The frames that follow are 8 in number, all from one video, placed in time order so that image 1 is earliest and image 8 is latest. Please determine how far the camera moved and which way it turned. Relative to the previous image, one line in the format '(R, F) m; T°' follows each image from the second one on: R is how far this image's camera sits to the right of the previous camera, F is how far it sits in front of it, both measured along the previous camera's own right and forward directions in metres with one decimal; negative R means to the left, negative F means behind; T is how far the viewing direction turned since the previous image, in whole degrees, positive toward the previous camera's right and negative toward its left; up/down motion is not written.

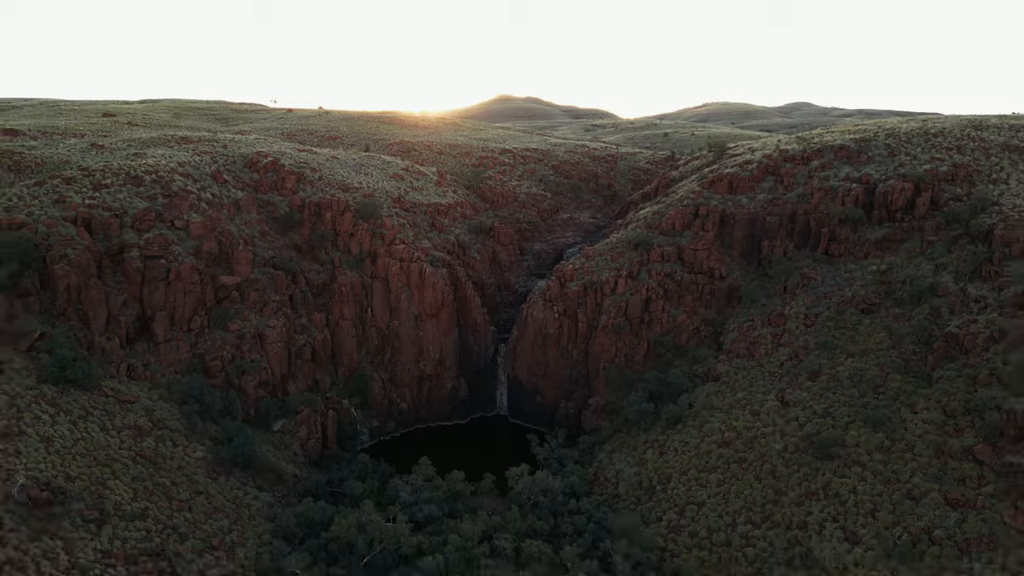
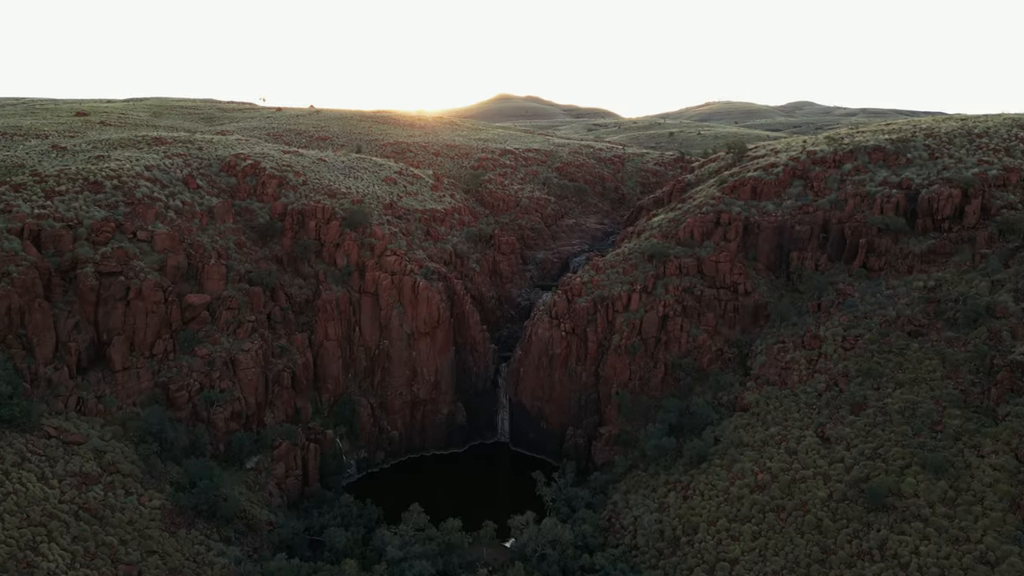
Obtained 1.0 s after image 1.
(-0.1, +2.9) m; 0°
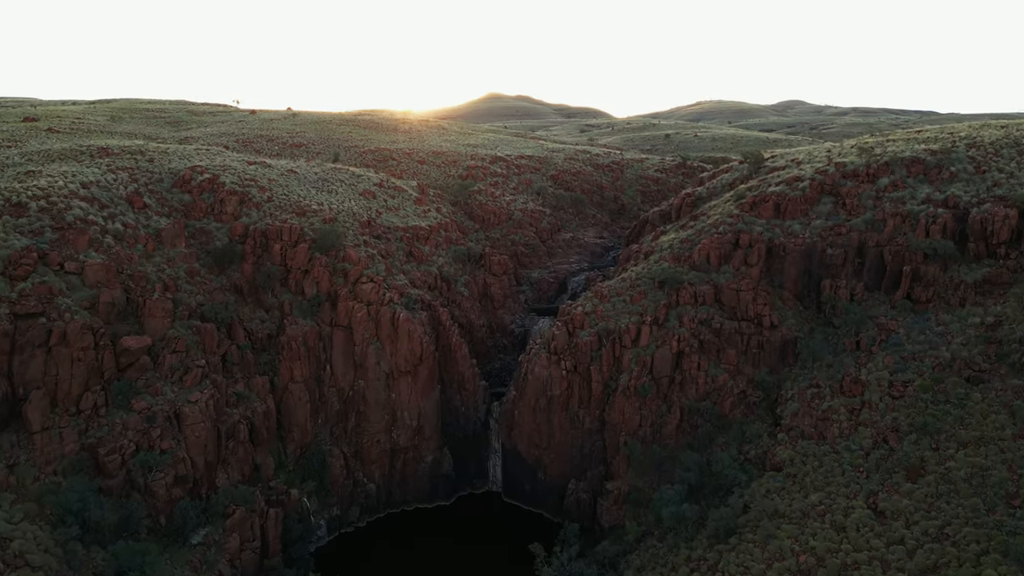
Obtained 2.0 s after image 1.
(-0.1, +3.4) m; +1°
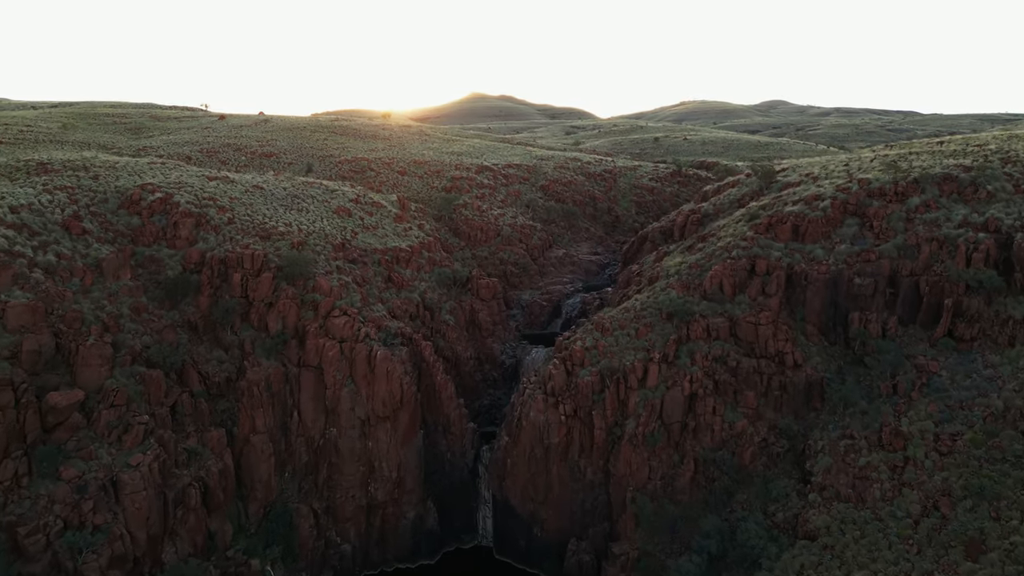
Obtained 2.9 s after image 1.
(-0.2, +2.8) m; +1°
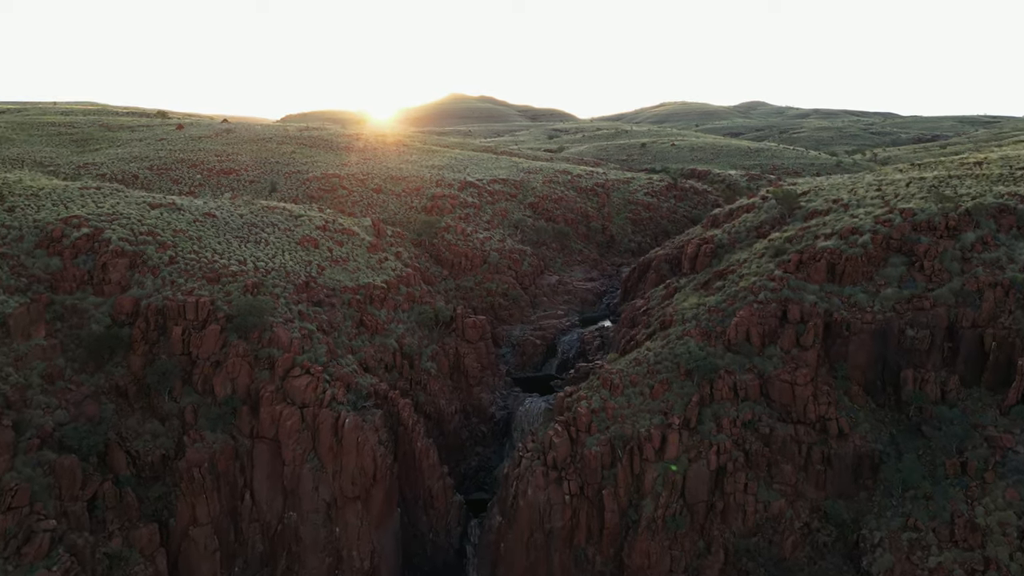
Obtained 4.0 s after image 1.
(-0.4, +3.4) m; +2°
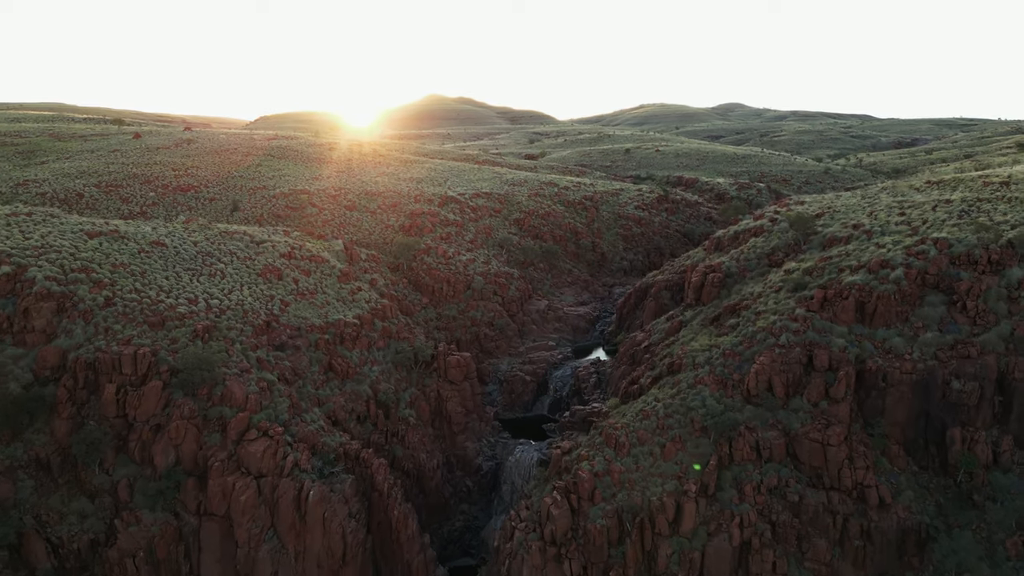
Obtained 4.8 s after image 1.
(-0.3, +2.5) m; +2°
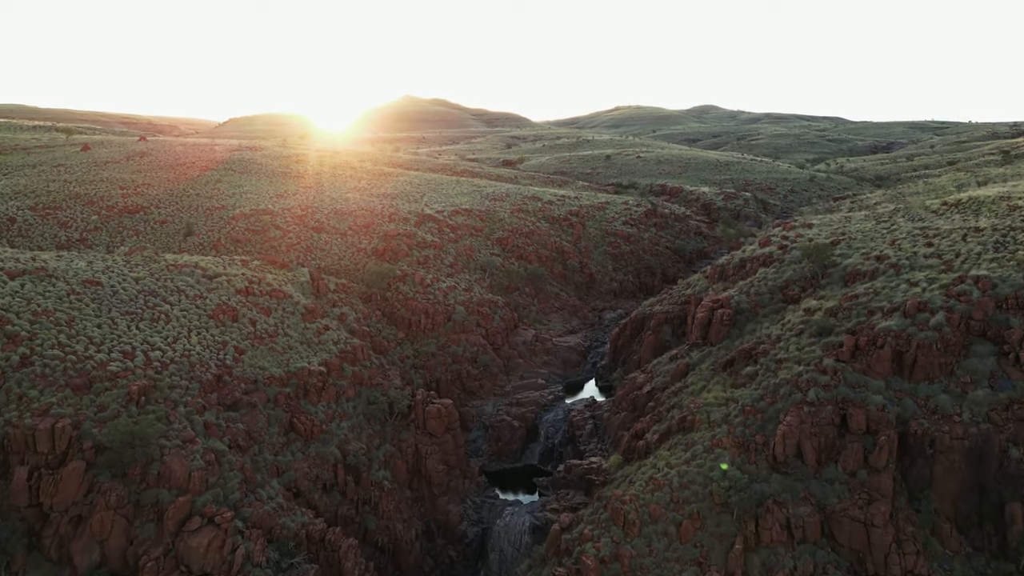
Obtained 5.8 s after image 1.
(-0.3, +2.5) m; +2°
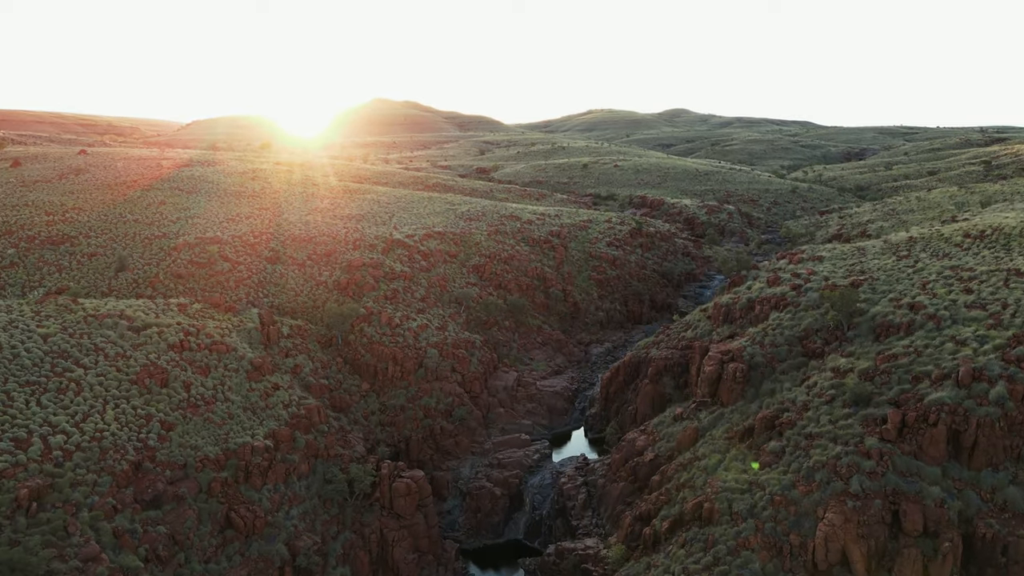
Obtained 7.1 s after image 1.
(-0.2, +2.9) m; +2°
